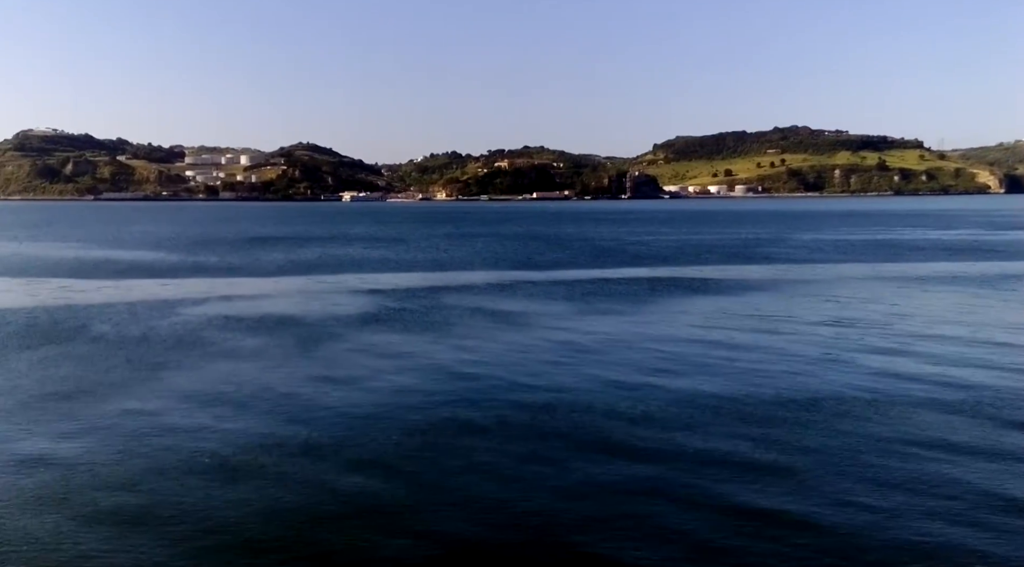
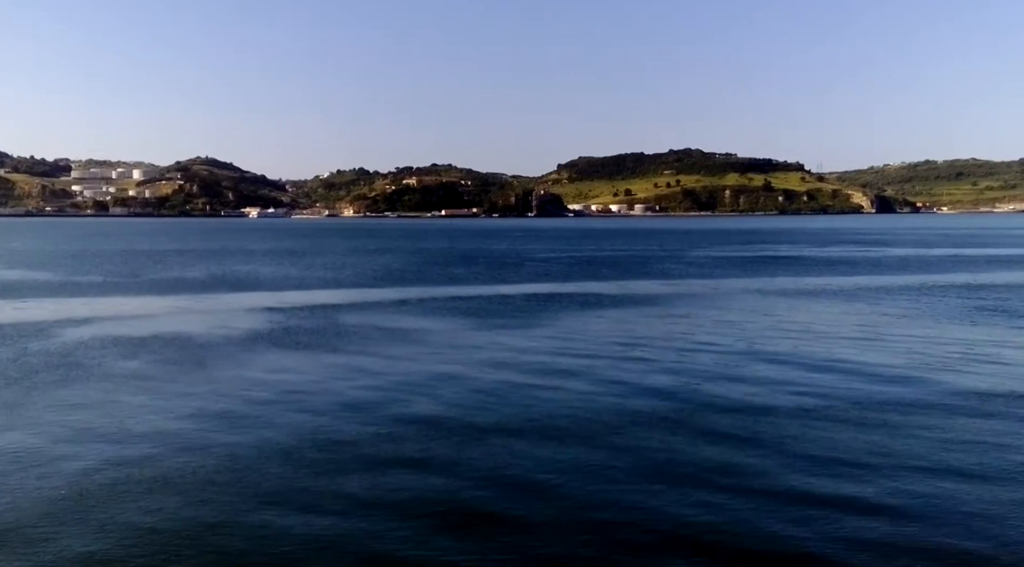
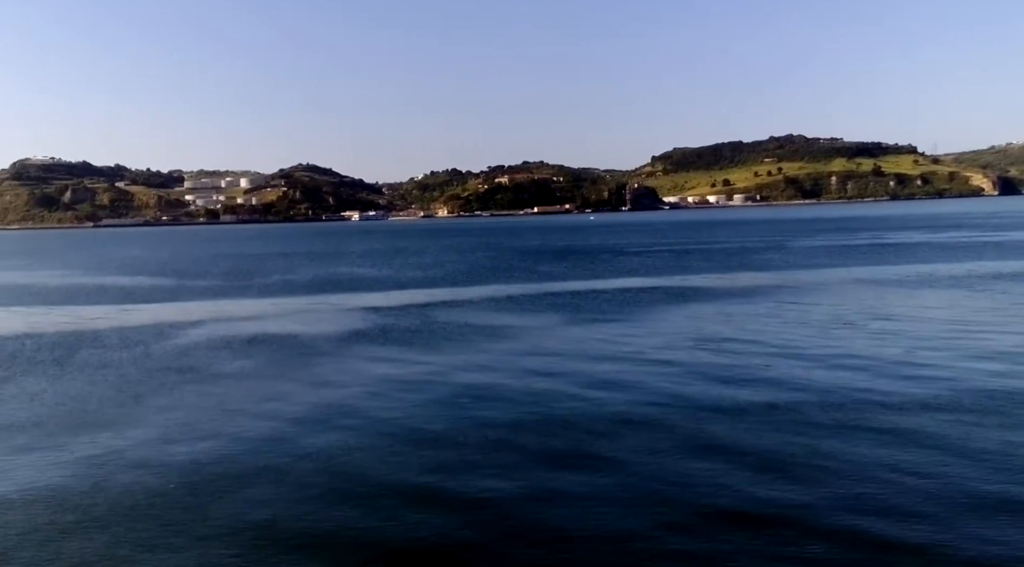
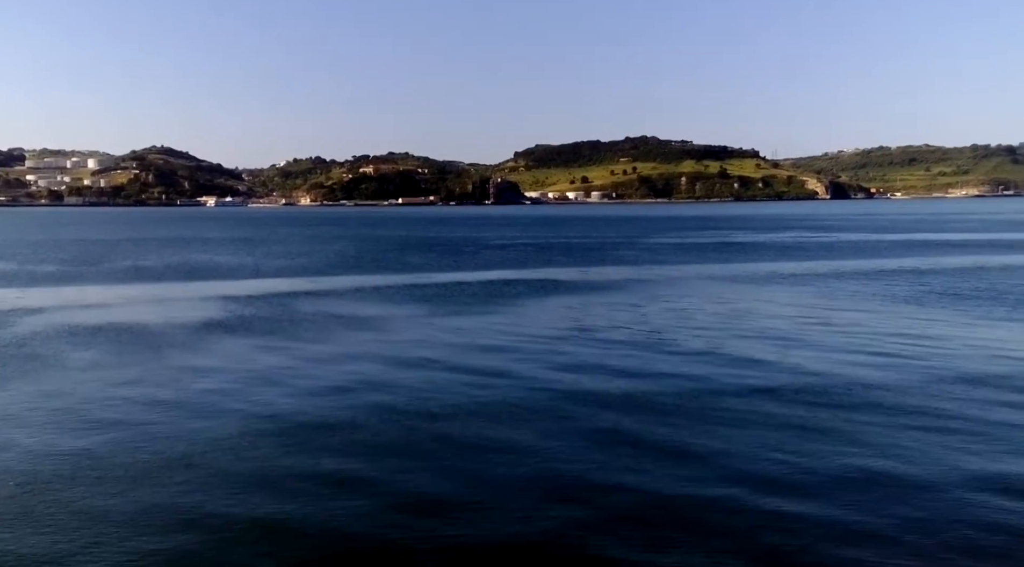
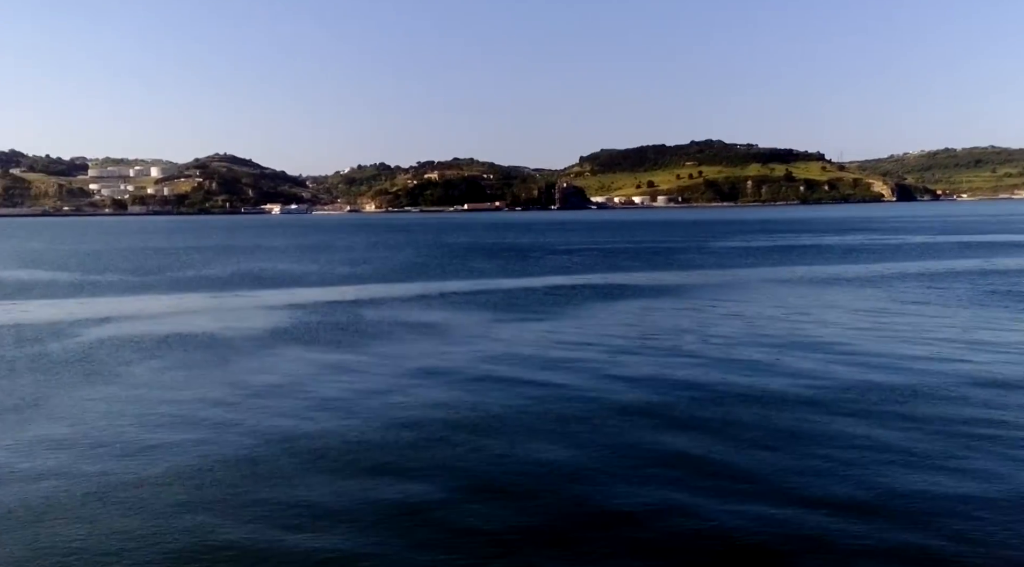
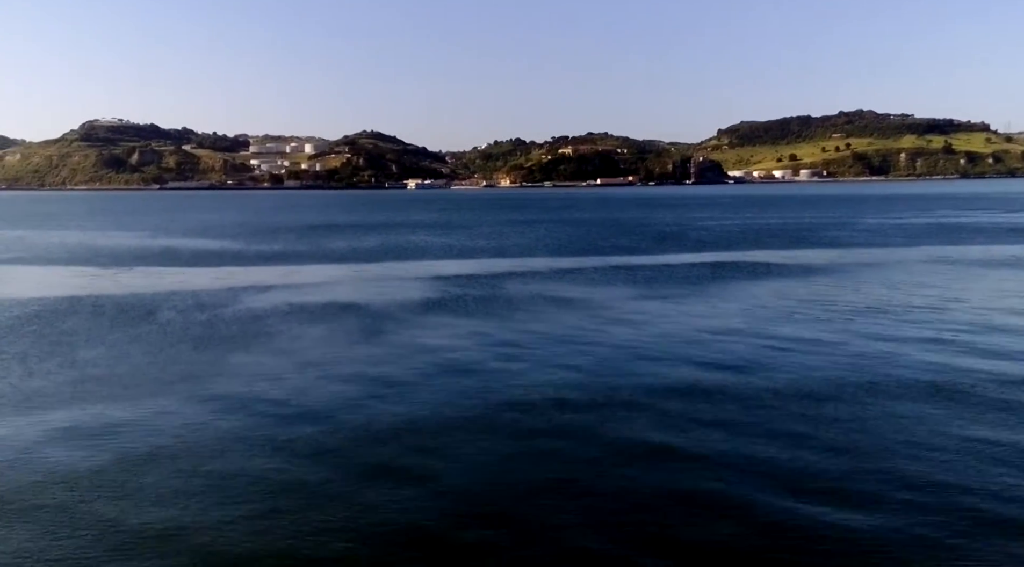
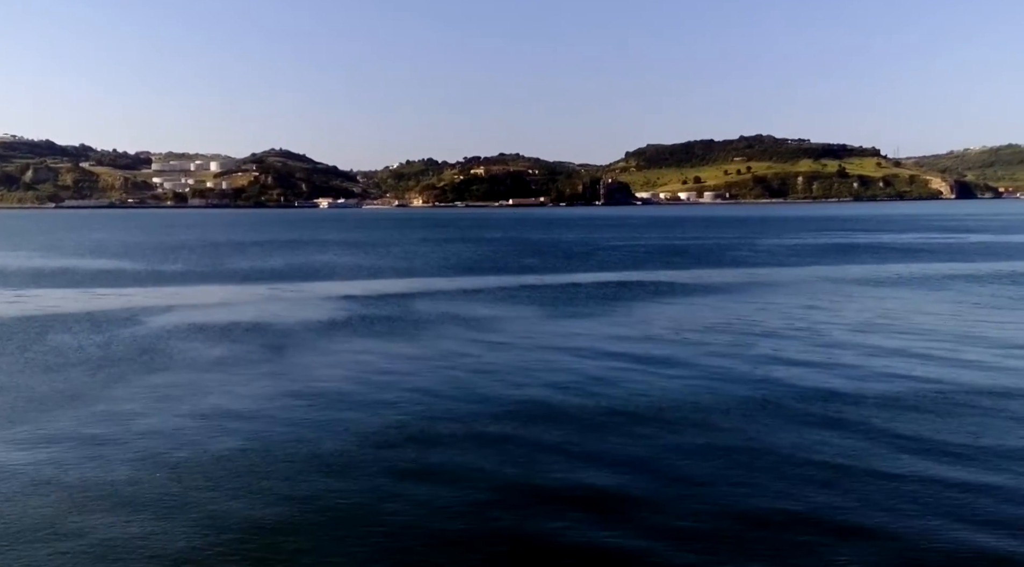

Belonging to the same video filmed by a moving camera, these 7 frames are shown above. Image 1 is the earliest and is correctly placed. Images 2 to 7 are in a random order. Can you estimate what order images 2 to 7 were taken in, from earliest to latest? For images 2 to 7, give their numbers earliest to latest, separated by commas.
6, 7, 2, 4, 5, 3
